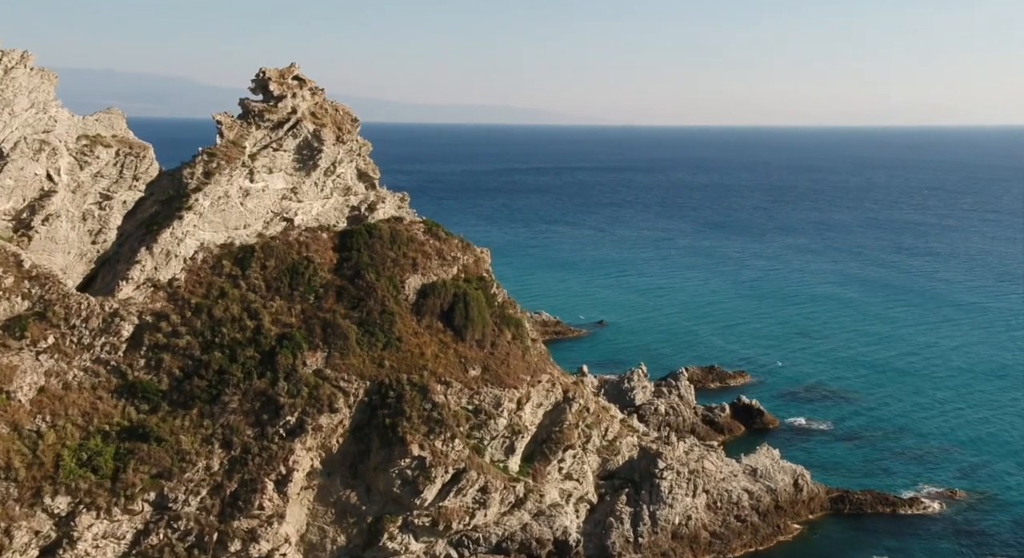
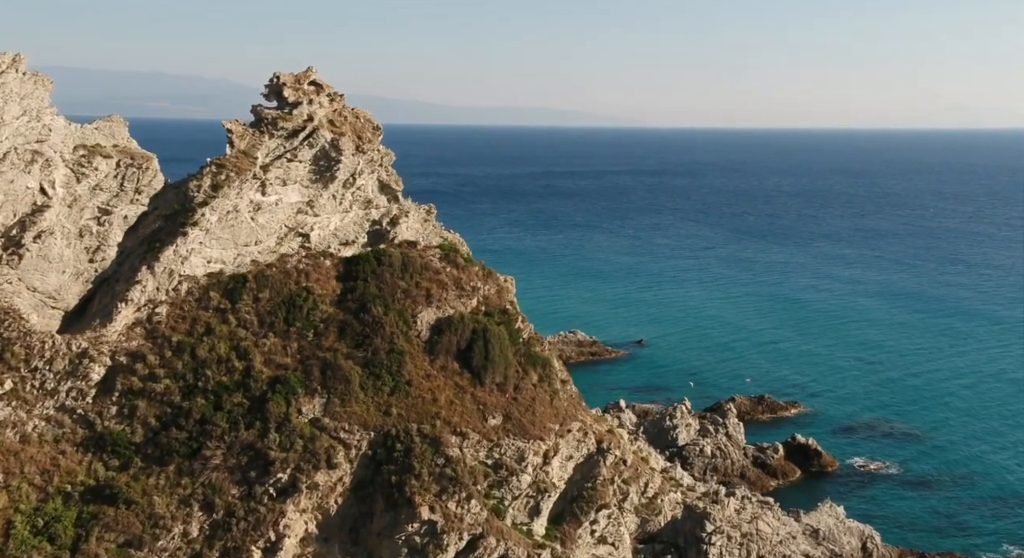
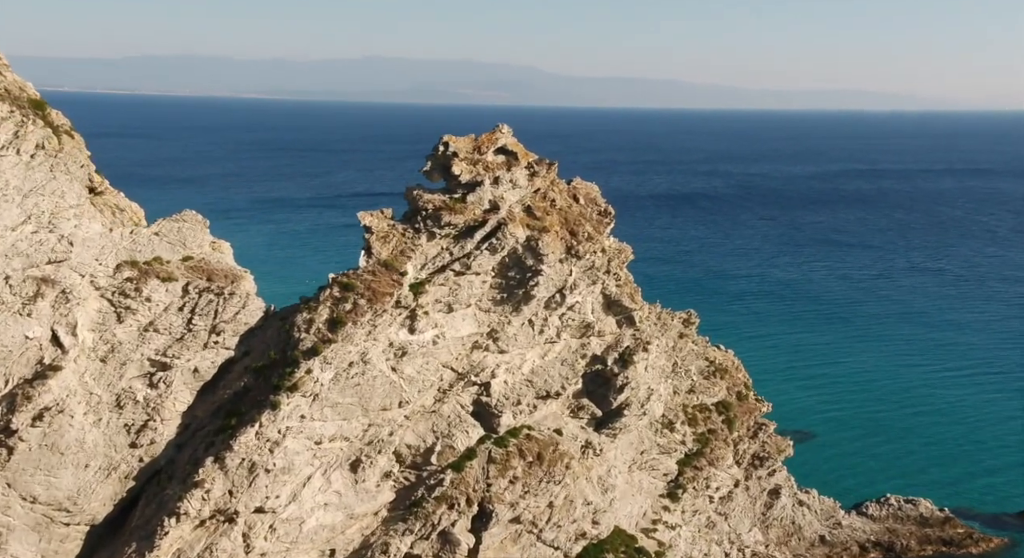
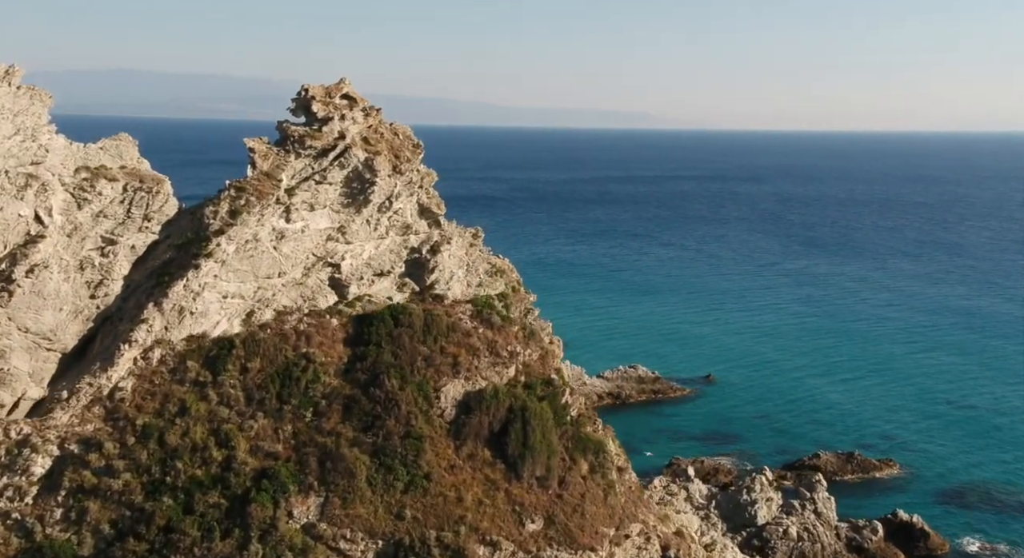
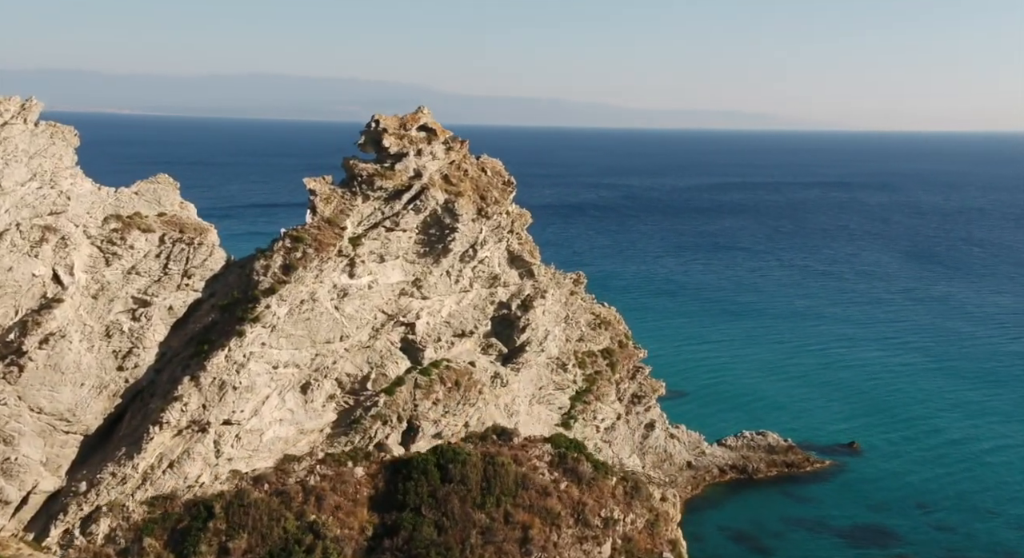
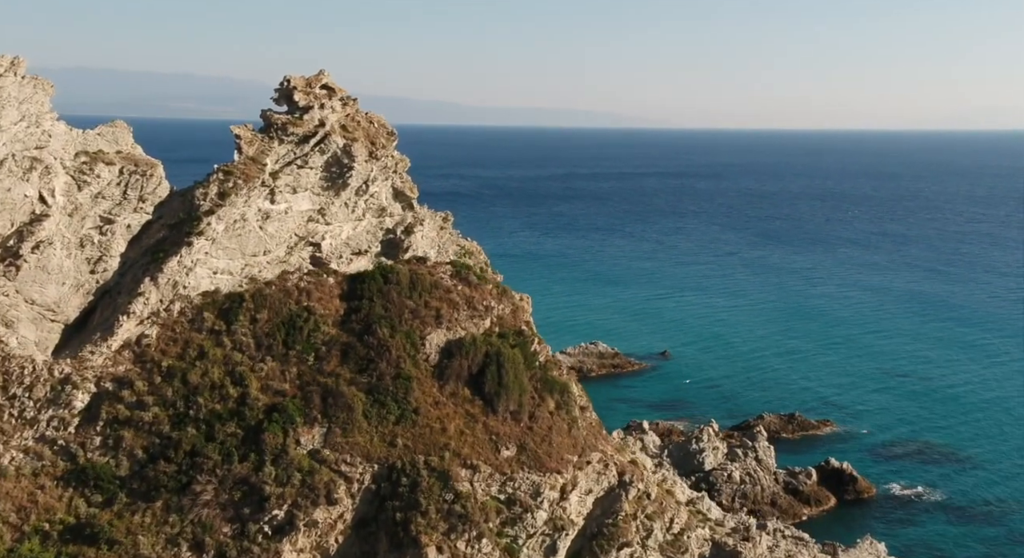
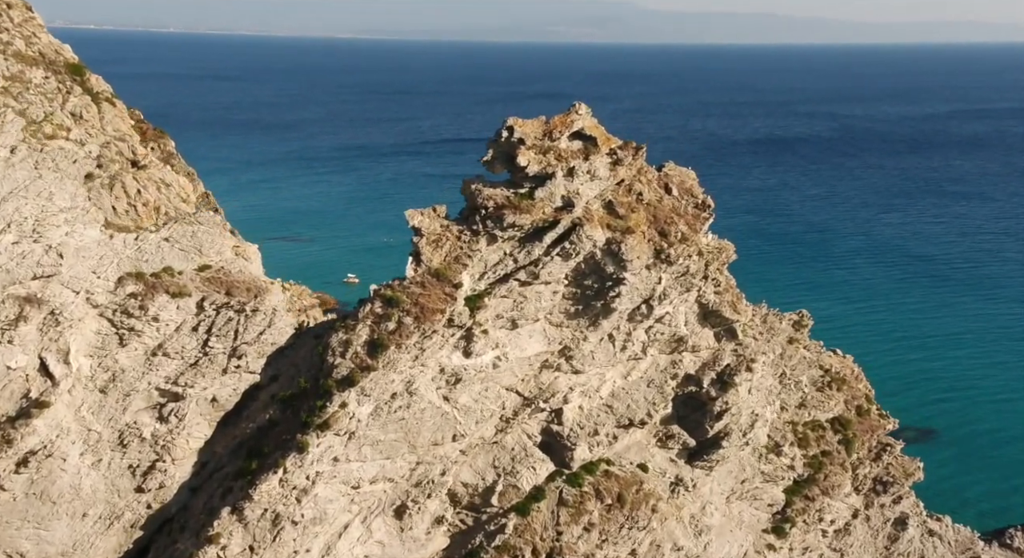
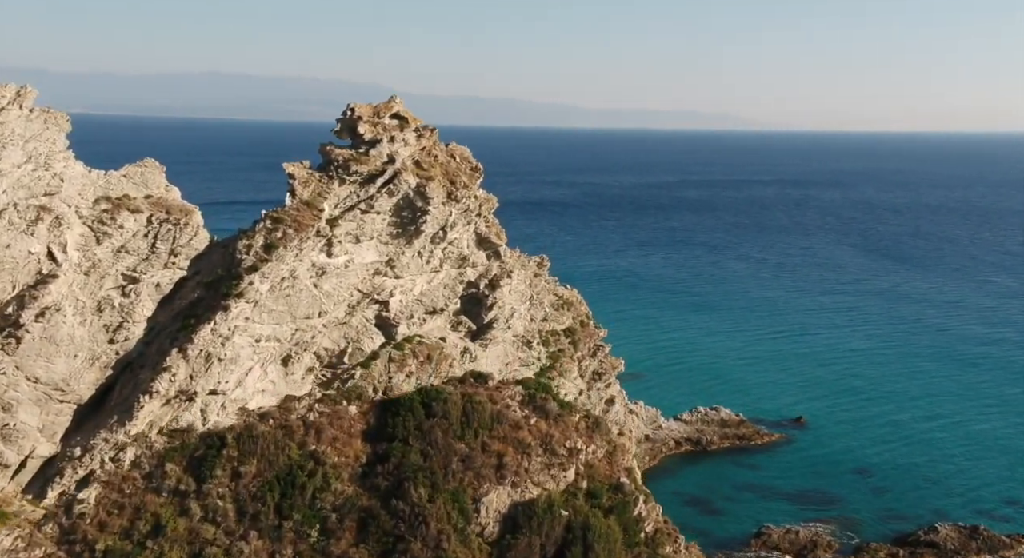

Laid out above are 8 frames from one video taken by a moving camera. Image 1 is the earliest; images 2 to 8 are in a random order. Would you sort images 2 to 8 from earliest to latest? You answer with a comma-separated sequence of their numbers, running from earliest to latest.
2, 6, 4, 8, 5, 3, 7
